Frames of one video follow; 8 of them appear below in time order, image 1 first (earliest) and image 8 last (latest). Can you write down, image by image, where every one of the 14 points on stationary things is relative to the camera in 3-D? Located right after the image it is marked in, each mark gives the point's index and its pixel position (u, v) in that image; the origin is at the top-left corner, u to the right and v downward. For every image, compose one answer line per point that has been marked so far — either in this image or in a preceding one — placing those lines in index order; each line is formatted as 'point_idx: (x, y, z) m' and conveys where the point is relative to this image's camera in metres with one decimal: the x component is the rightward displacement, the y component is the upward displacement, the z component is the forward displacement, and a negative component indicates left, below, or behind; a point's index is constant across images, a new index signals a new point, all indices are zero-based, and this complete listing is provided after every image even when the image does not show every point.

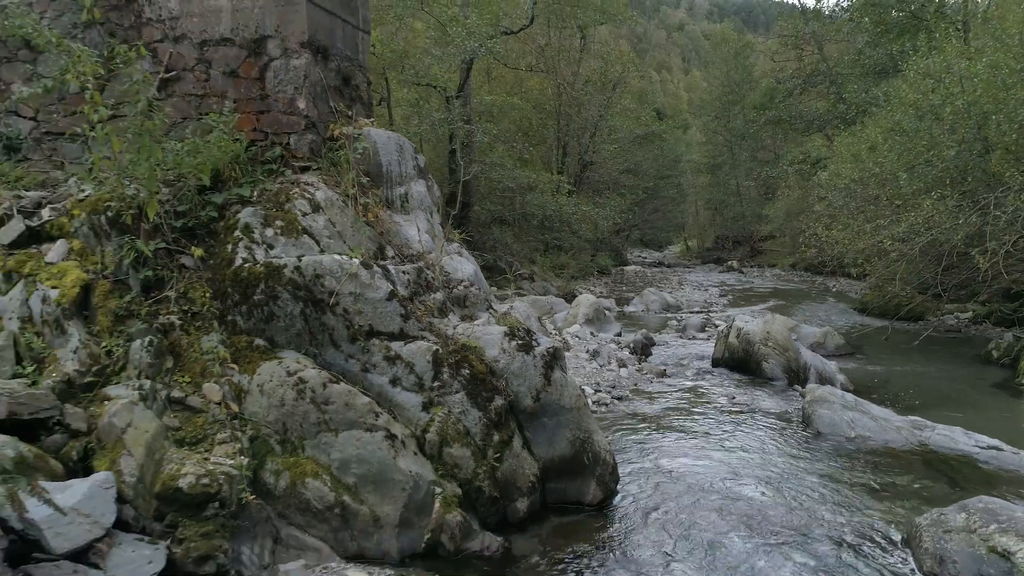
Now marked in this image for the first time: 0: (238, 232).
0: (-1.6, +0.3, +4.5) m
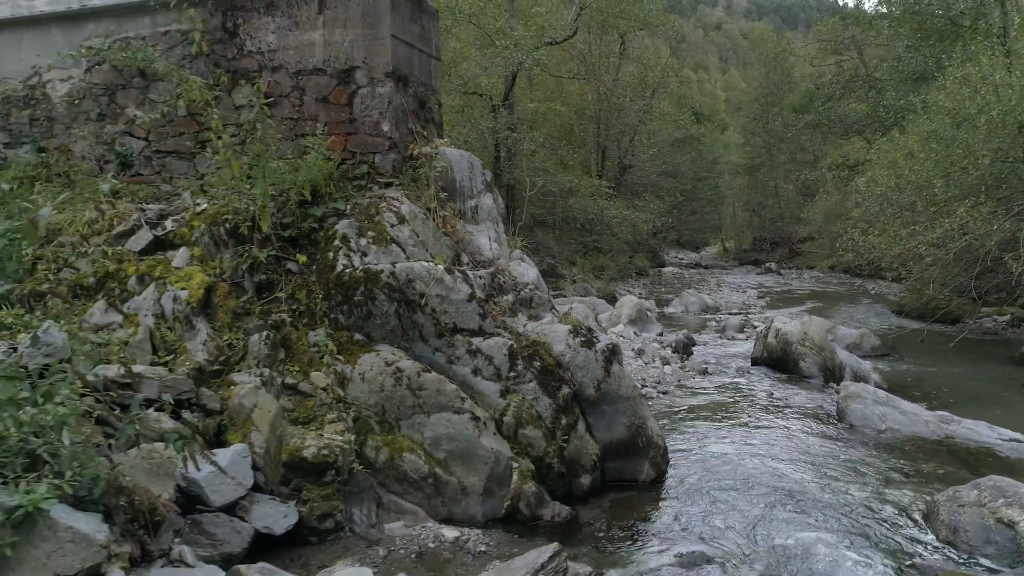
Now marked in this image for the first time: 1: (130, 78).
0: (-1.2, +0.3, +5.2) m
1: (-3.3, +1.8, +6.4) m
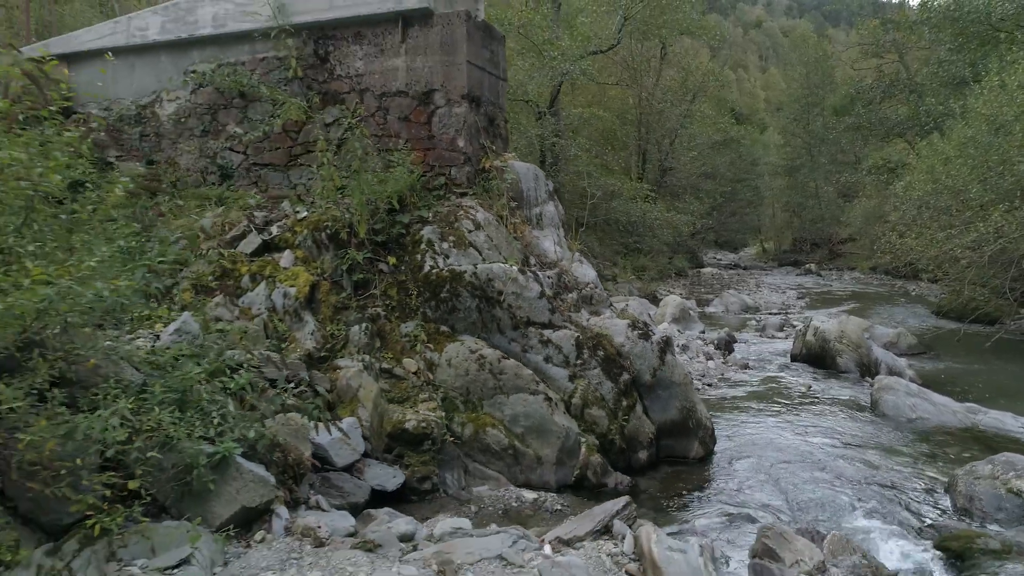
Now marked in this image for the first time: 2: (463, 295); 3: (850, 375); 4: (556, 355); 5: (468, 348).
0: (-0.7, +0.3, +5.9) m
1: (-2.7, +1.8, +7.3) m
2: (-0.3, -0.1, +5.6) m
3: (+4.1, -1.1, +9.2) m
4: (+0.3, -0.5, +5.5) m
5: (-0.3, -0.4, +5.3) m
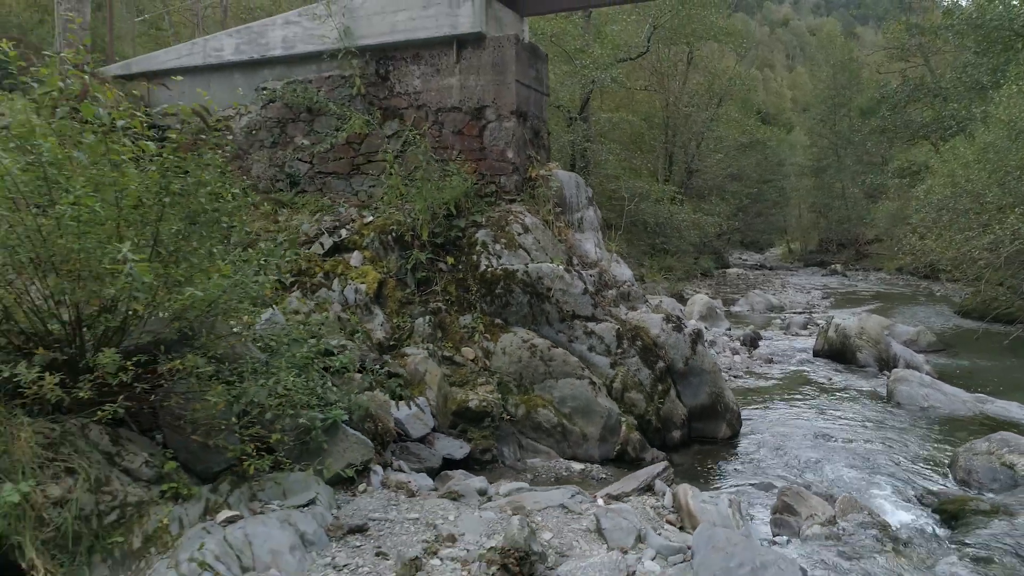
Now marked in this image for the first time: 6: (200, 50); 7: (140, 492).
0: (-0.3, +0.4, +6.6) m
1: (-2.3, +1.8, +8.0) m
2: (0.0, 0.0, +6.2) m
3: (+4.6, -1.0, +9.8) m
4: (+0.7, -0.5, +6.1) m
5: (+0.1, -0.4, +6.0) m
6: (-3.5, +2.6, +8.4) m
7: (-1.5, -0.9, +3.2) m
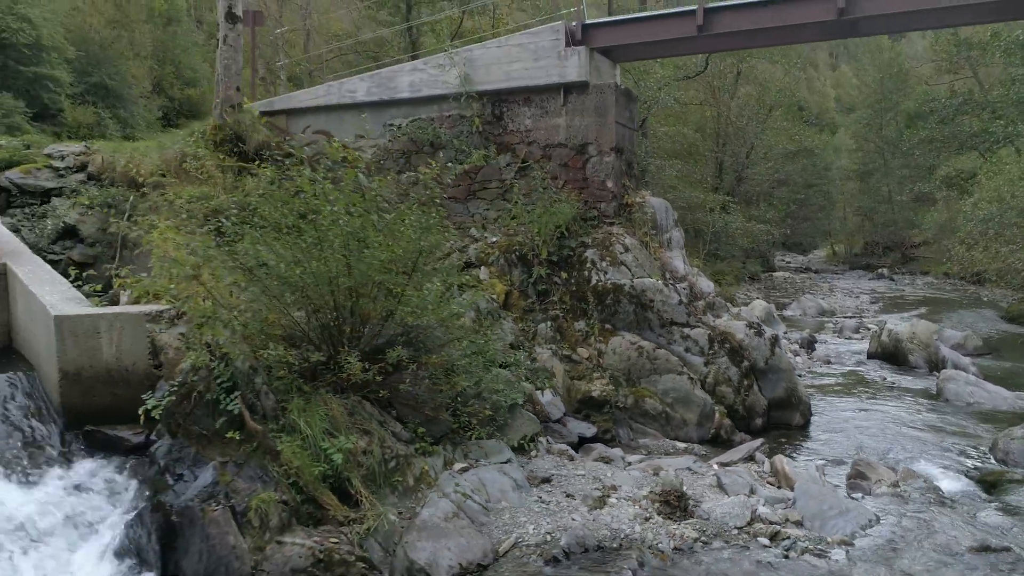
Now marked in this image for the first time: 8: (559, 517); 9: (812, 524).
0: (+0.8, +0.2, +7.9) m
1: (-1.1, +1.7, +9.4) m
2: (+1.1, -0.1, +7.5) m
3: (+5.8, -1.2, +10.8) m
4: (+1.7, -0.6, +7.4) m
5: (+1.1, -0.5, +7.3) m
6: (-2.3, +2.5, +9.9) m
7: (-0.6, -1.0, +4.6) m
8: (+0.3, -1.3, +4.3) m
9: (+1.8, -1.4, +4.5) m
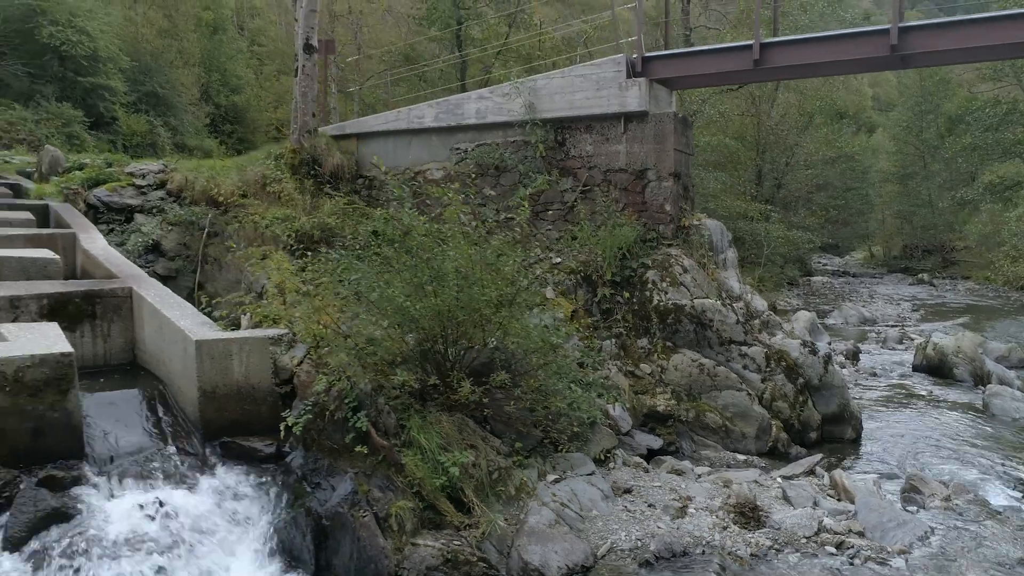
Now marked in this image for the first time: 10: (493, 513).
0: (+1.5, 0.0, +8.4) m
1: (-0.3, +1.5, +10.0) m
2: (+1.8, -0.4, +8.0) m
3: (+6.6, -1.4, +11.1) m
4: (+2.4, -0.8, +7.8) m
5: (+1.8, -0.7, +7.8) m
6: (-1.5, +2.3, +10.5) m
7: (0.0, -1.2, +5.1) m
8: (+0.9, -1.5, +4.8) m
9: (+2.3, -1.6, +4.9) m
10: (-0.1, -1.4, +4.7) m
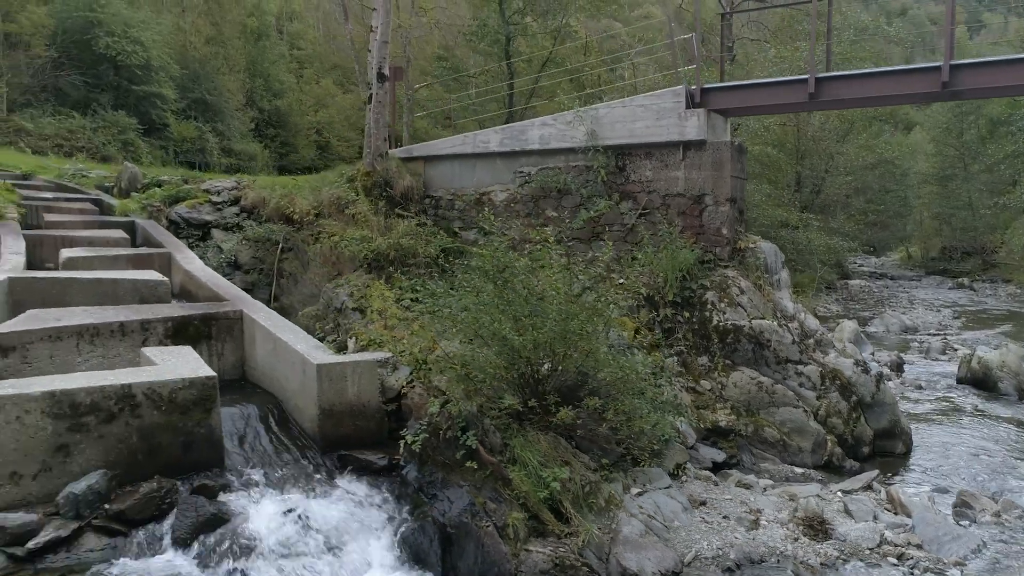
0: (+2.3, -0.2, +8.9) m
1: (+0.5, +1.3, +10.6) m
2: (+2.6, -0.6, +8.6) m
3: (+7.5, -1.6, +11.5) m
4: (+3.2, -1.0, +8.3) m
5: (+2.6, -1.0, +8.3) m
6: (-0.6, +2.1, +11.1) m
7: (+0.6, -1.4, +5.7) m
8: (+1.5, -1.8, +5.4) m
9: (+3.0, -1.9, +5.5) m
10: (+0.5, -1.6, +5.3) m
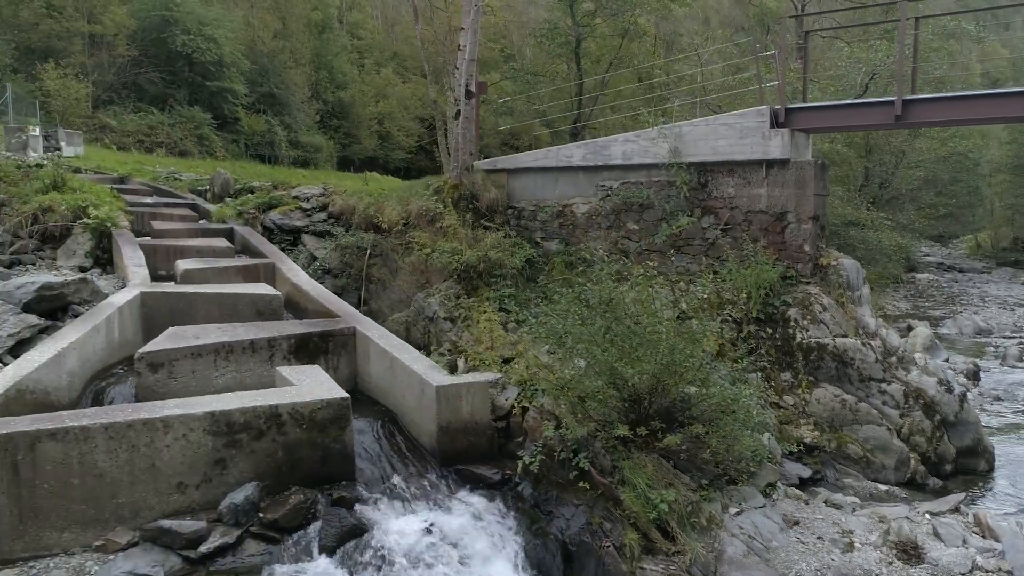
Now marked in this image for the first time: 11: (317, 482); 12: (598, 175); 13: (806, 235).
0: (+3.4, -0.4, +9.2) m
1: (+1.7, +1.2, +10.9) m
2: (+3.6, -0.8, +8.8) m
3: (+8.7, -1.8, +11.5) m
4: (+4.2, -1.3, +8.6) m
5: (+3.6, -1.2, +8.6) m
6: (+0.7, +2.0, +11.6) m
7: (+1.5, -1.7, +6.2) m
8: (+2.3, -2.0, +5.8) m
9: (+3.8, -2.1, +5.7) m
10: (+1.4, -1.9, +5.7) m
11: (-1.6, -1.6, +6.3) m
12: (+1.3, +1.7, +11.3) m
13: (+3.8, +0.7, +9.8) m
